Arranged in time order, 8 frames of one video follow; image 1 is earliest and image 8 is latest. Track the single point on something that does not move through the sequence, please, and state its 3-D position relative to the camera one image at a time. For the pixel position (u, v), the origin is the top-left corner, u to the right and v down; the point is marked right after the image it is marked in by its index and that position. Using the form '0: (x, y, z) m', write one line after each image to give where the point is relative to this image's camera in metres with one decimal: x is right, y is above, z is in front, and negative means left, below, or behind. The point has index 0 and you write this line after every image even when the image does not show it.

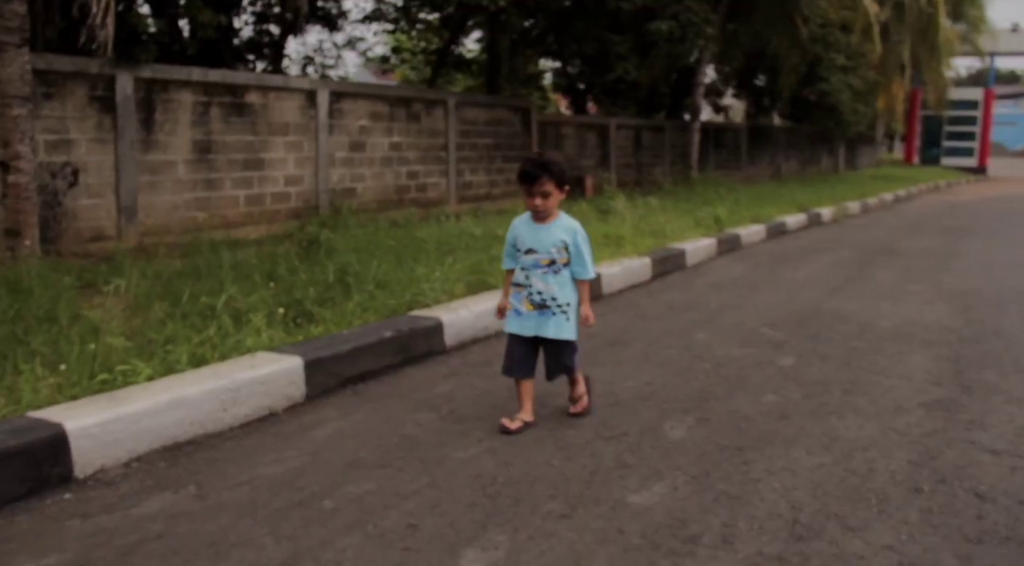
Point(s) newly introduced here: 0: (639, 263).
0: (+1.1, +0.2, +7.8) m
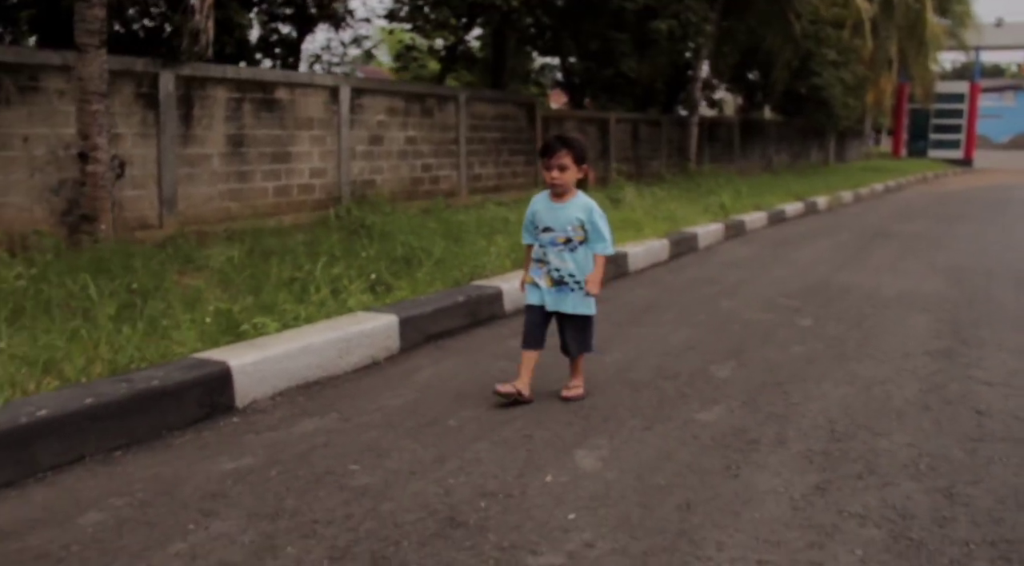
0: (+1.3, +0.4, +8.5) m
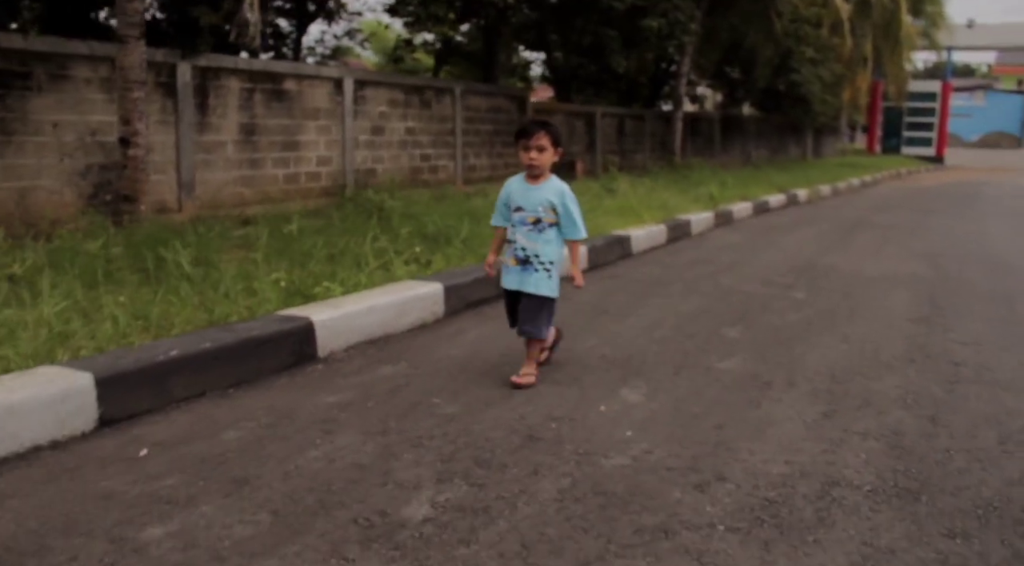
0: (+1.4, +0.5, +9.1) m
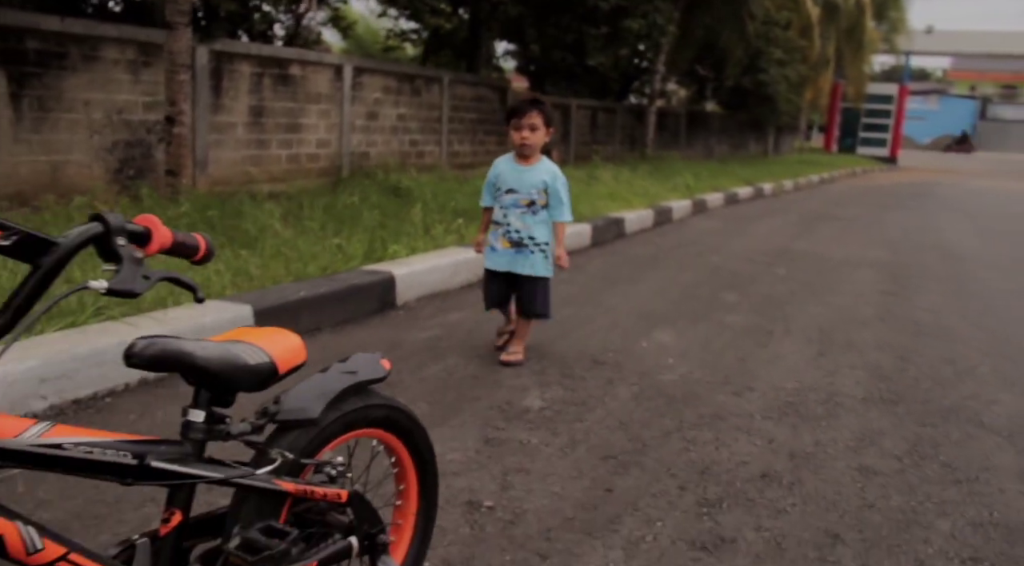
0: (+1.4, +0.7, +10.1) m
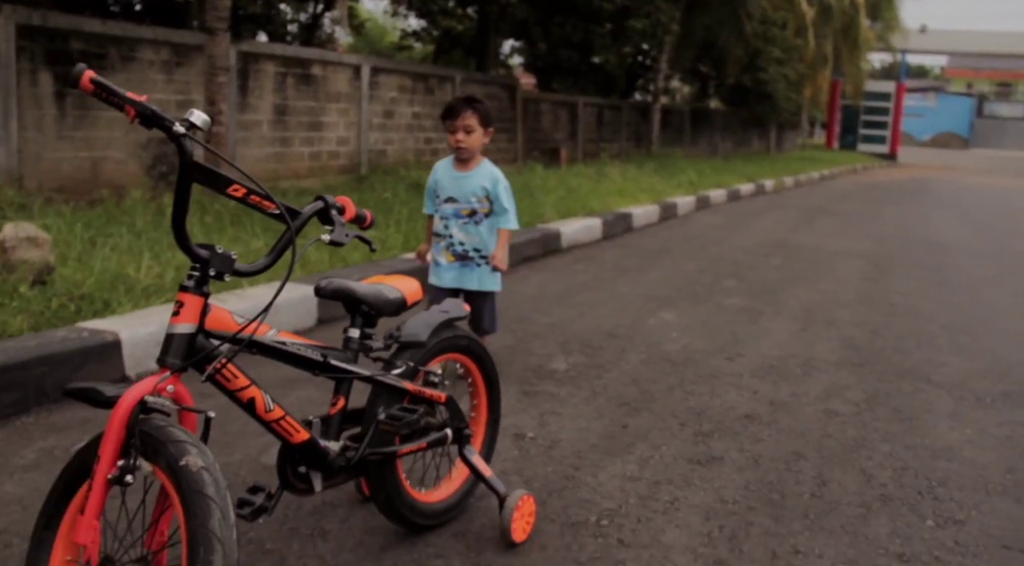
0: (+1.6, +0.9, +10.8) m
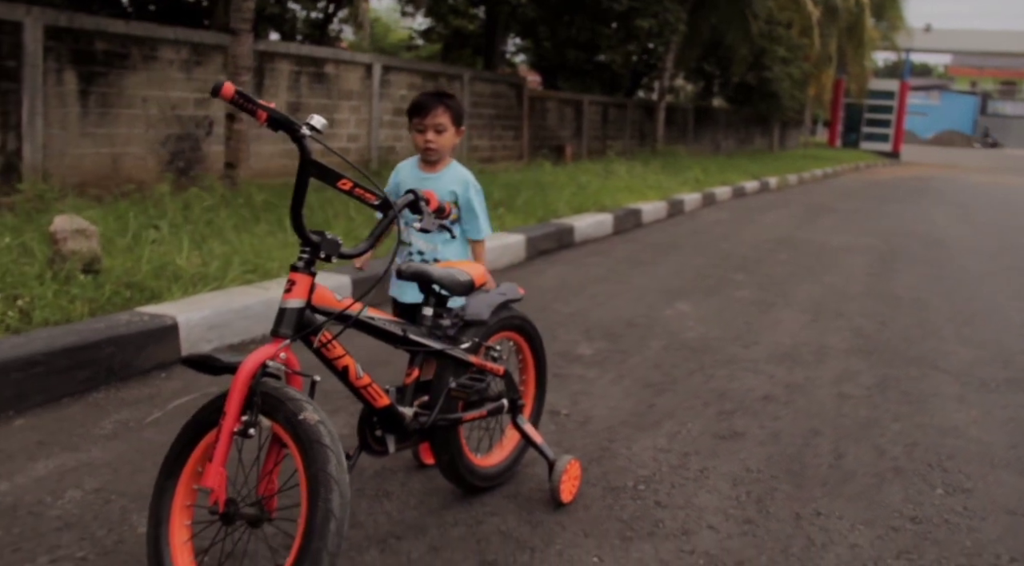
0: (+1.7, +0.9, +11.0) m
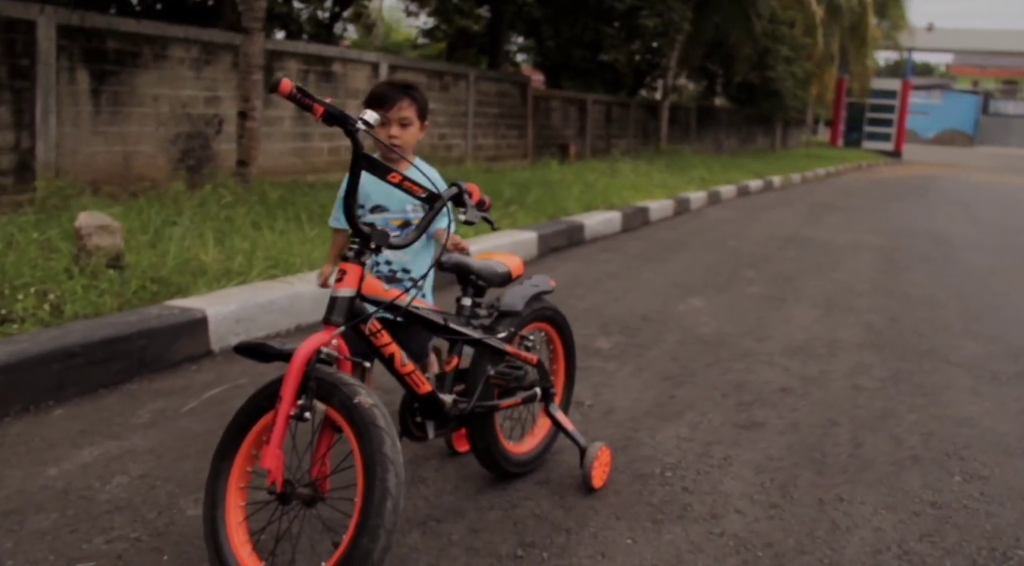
0: (+1.8, +0.9, +11.1) m
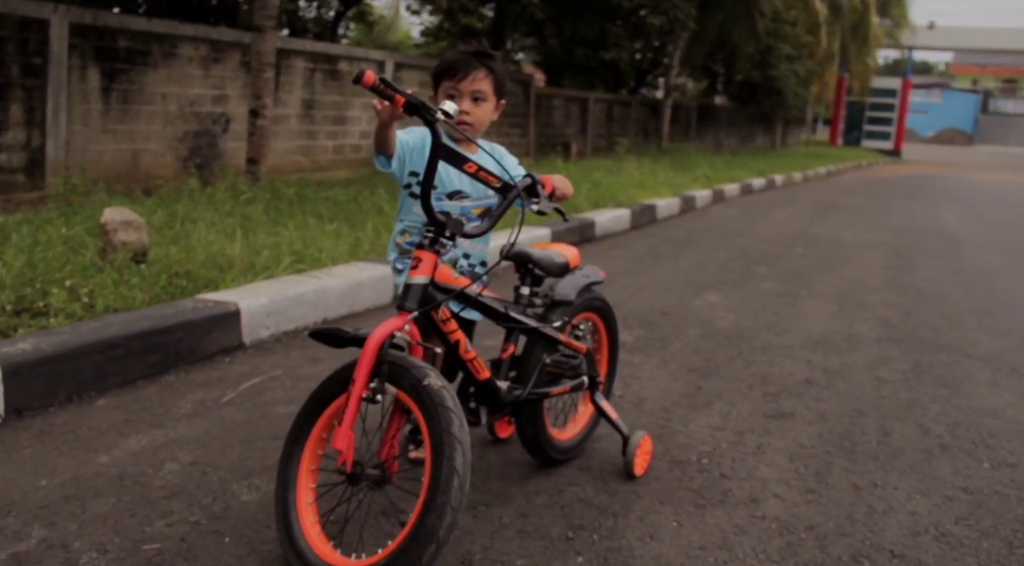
0: (+1.9, +1.0, +11.1) m
